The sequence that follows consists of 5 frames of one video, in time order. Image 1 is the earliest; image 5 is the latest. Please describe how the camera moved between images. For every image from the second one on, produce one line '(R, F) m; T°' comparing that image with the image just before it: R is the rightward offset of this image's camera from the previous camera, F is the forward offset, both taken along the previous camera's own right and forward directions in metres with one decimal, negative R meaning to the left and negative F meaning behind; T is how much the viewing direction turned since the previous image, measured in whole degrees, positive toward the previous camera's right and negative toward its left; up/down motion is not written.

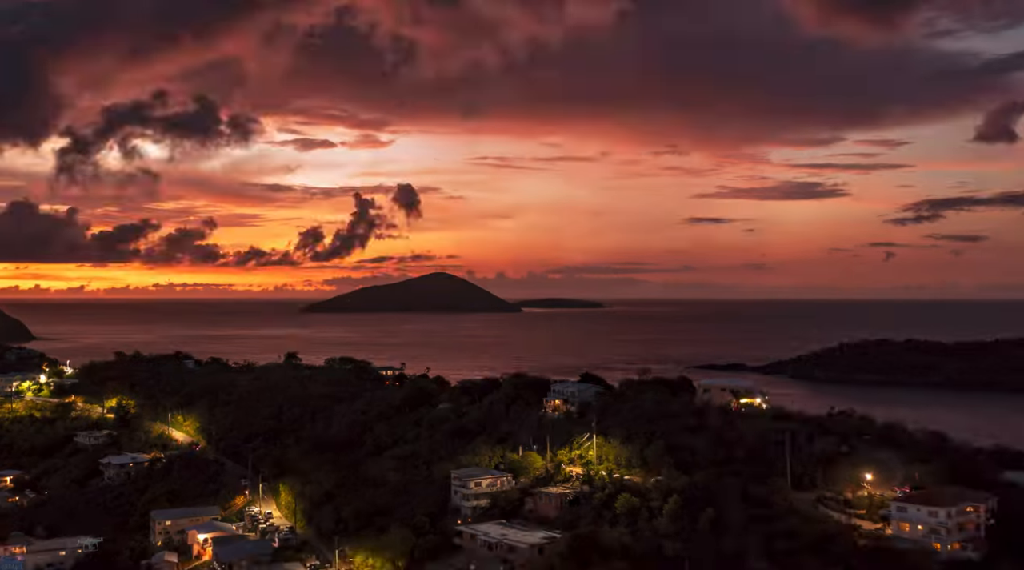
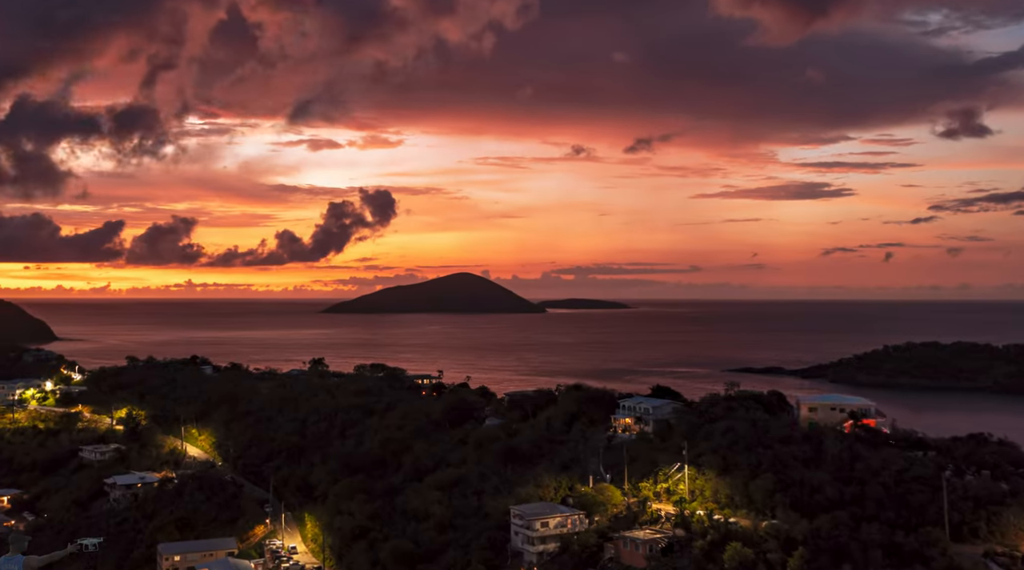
(-1.6, +7.3) m; -1°
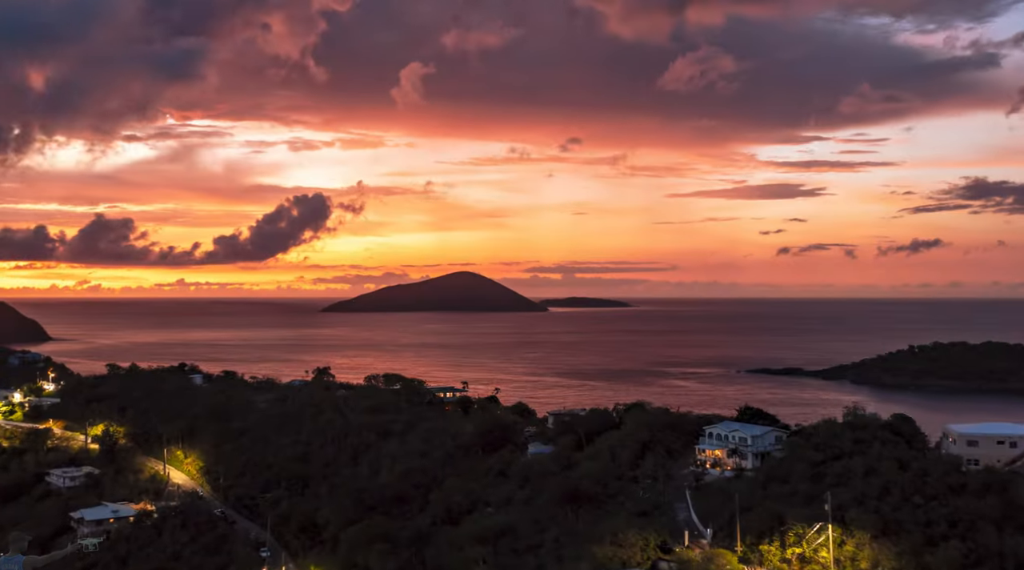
(-2.0, +9.0) m; 0°
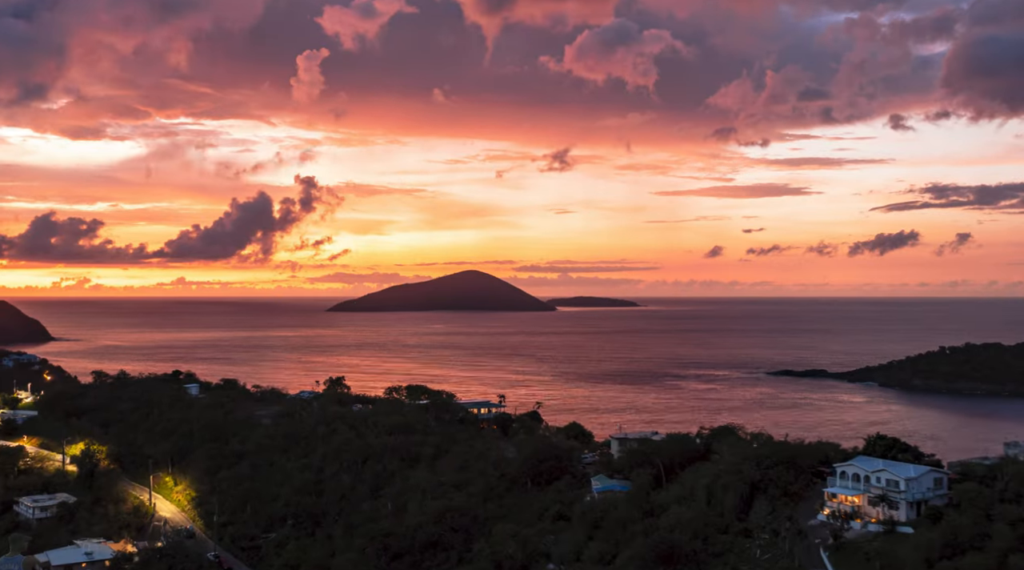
(-1.7, +8.0) m; 0°
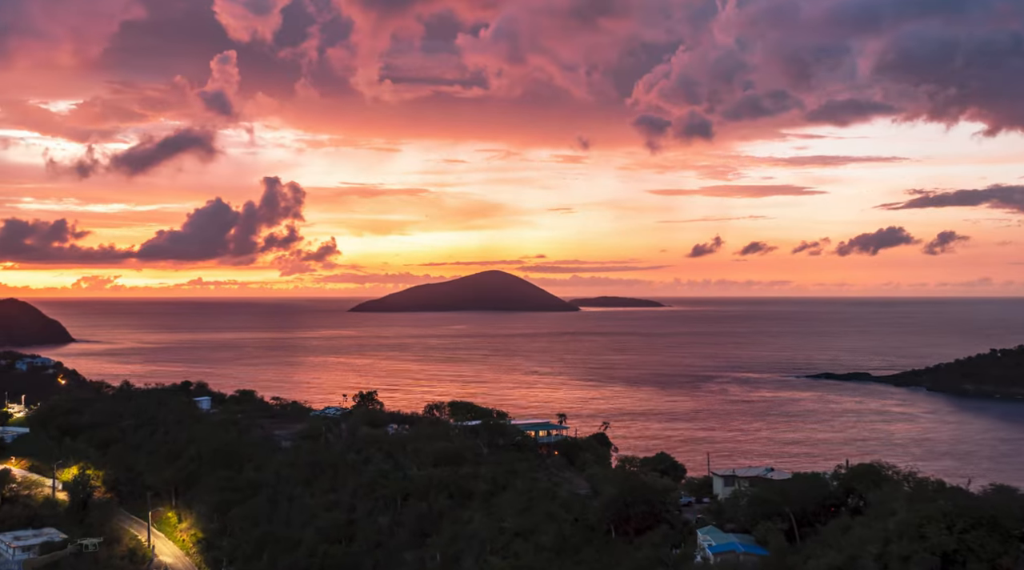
(-1.6, +7.4) m; -1°
